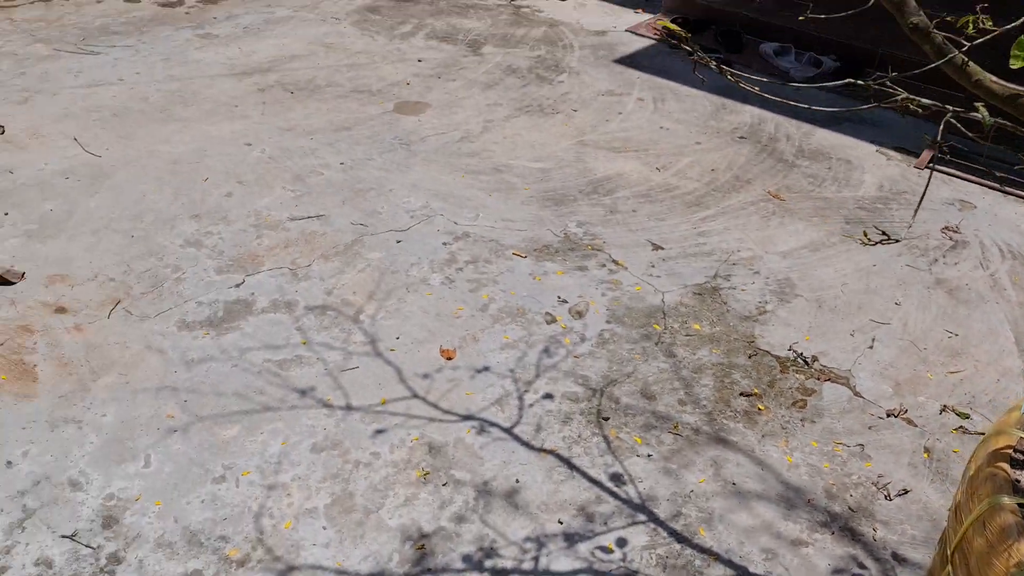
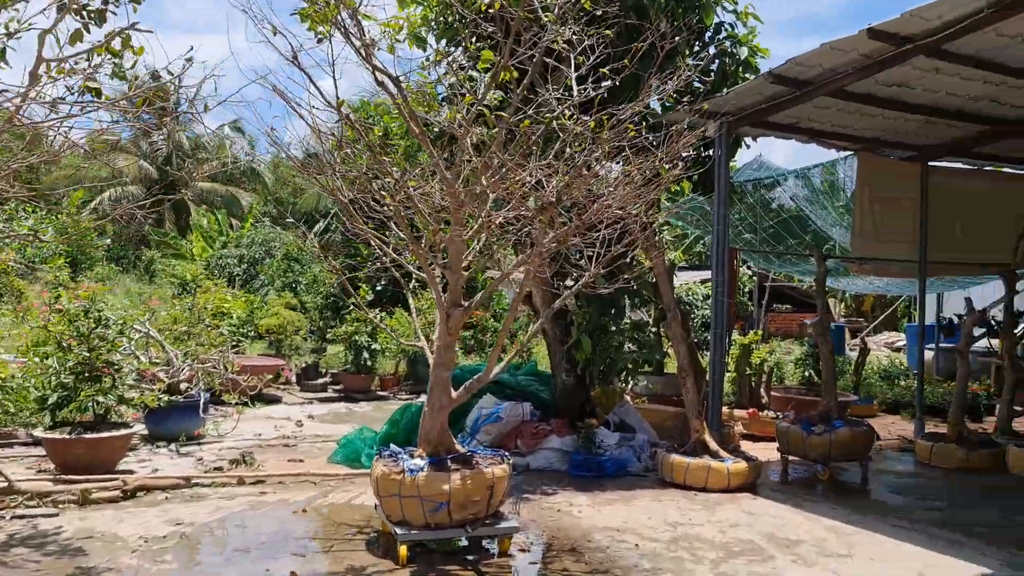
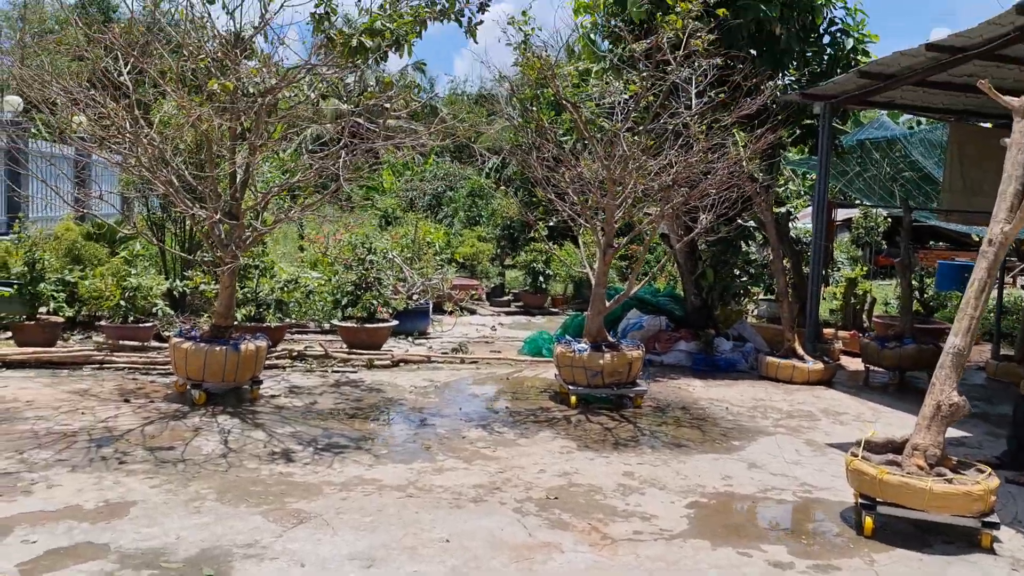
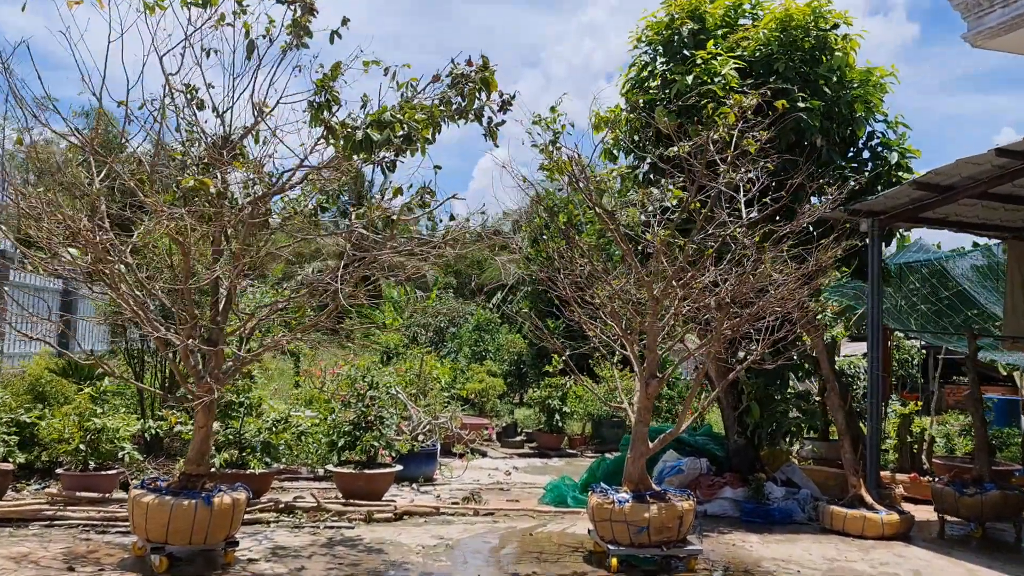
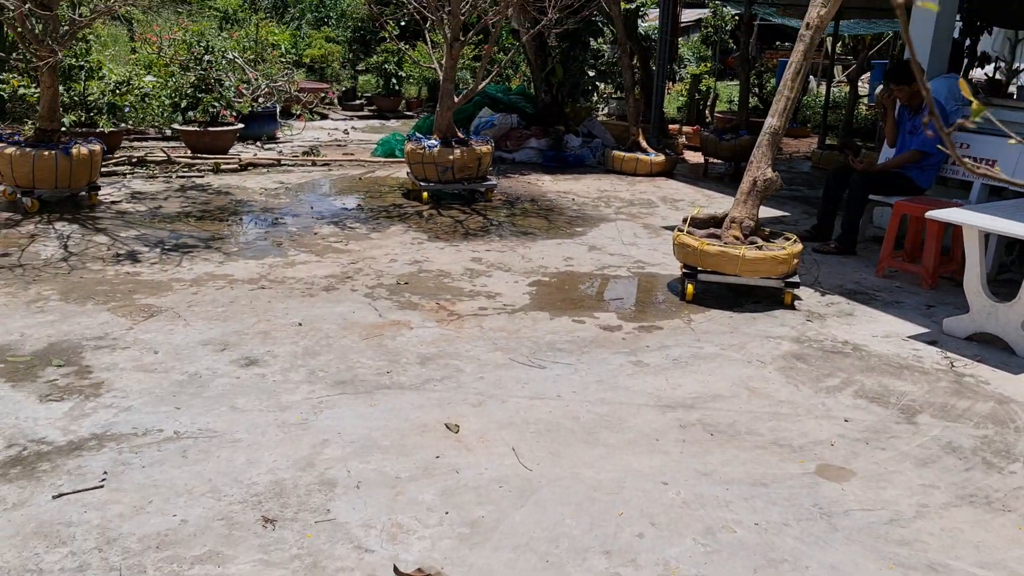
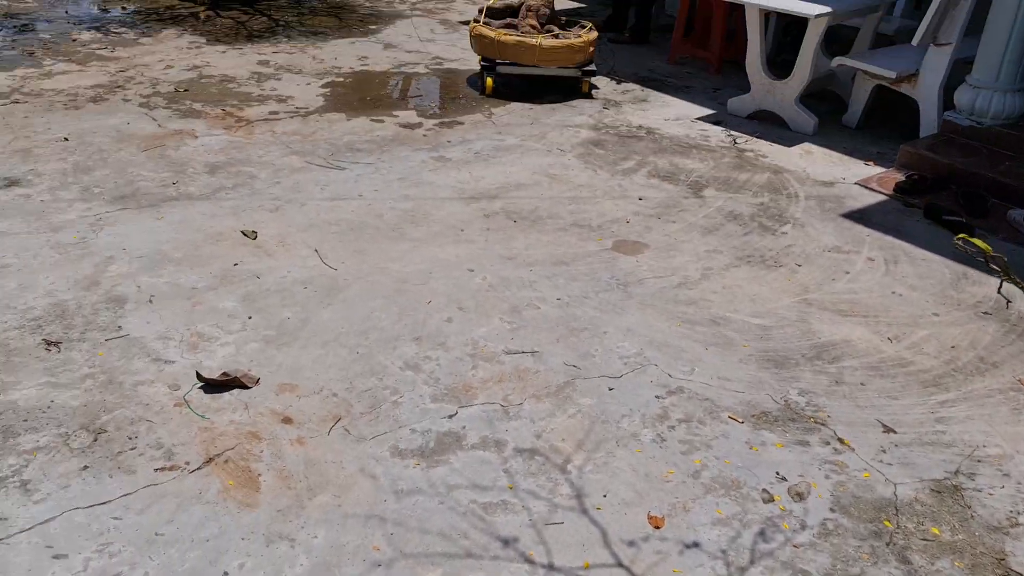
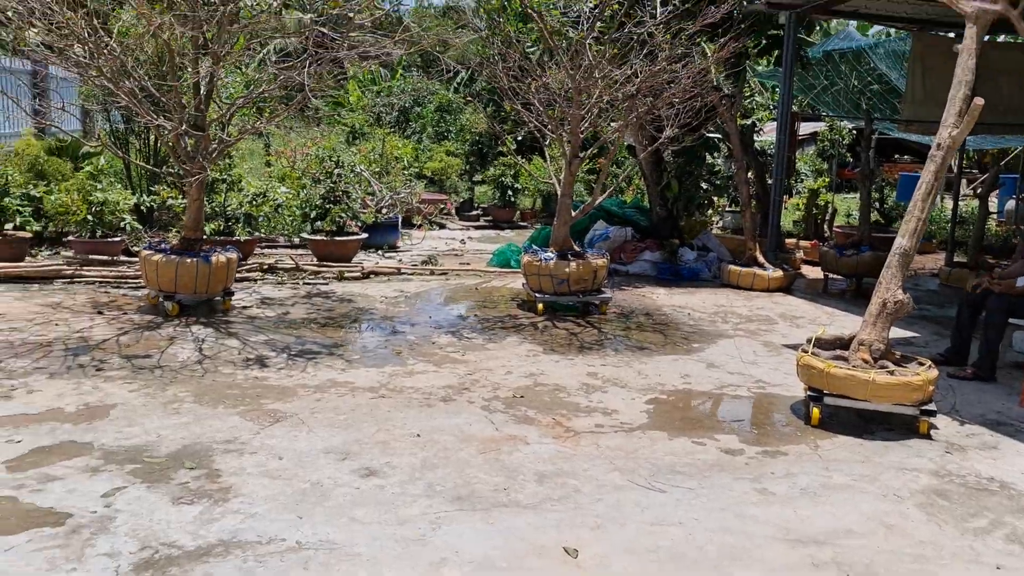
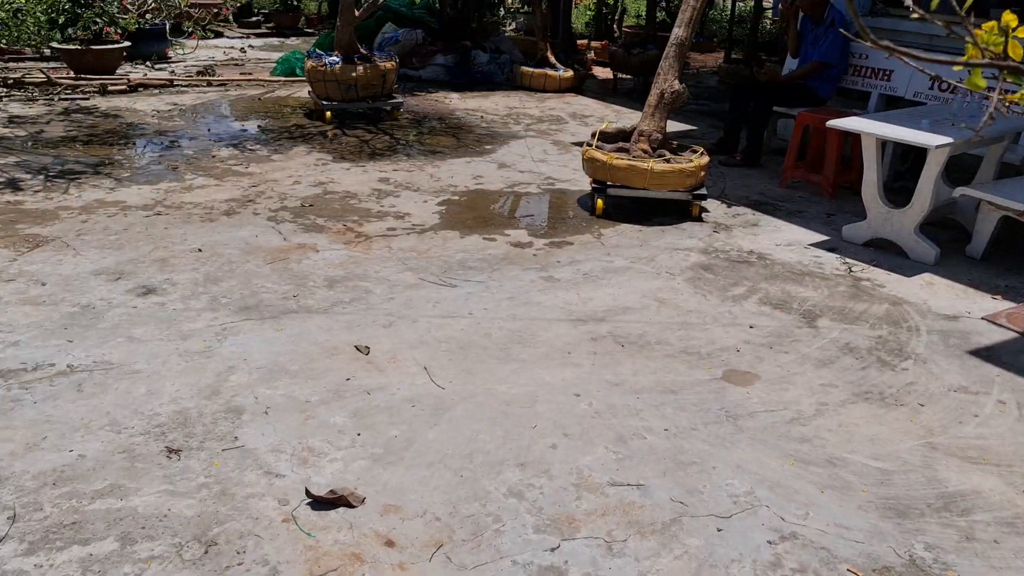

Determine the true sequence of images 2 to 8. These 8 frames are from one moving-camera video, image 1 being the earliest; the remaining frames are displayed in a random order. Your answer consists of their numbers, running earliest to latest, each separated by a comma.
6, 8, 5, 7, 3, 4, 2
